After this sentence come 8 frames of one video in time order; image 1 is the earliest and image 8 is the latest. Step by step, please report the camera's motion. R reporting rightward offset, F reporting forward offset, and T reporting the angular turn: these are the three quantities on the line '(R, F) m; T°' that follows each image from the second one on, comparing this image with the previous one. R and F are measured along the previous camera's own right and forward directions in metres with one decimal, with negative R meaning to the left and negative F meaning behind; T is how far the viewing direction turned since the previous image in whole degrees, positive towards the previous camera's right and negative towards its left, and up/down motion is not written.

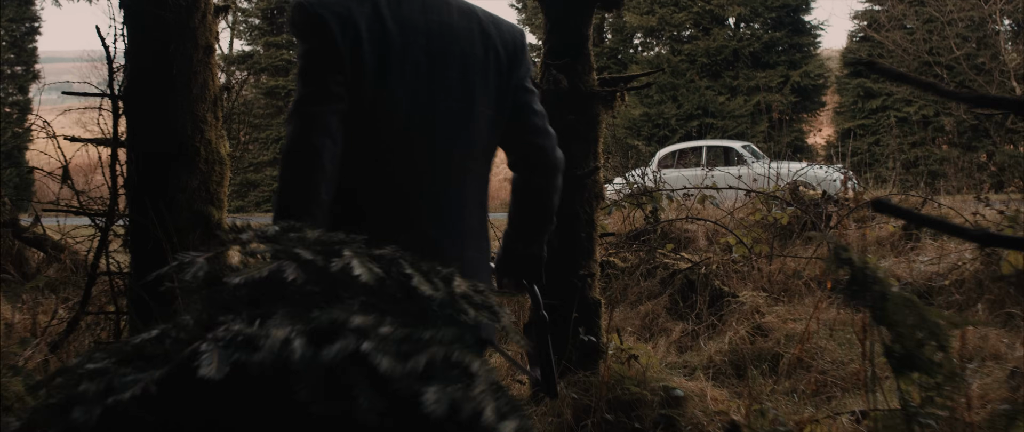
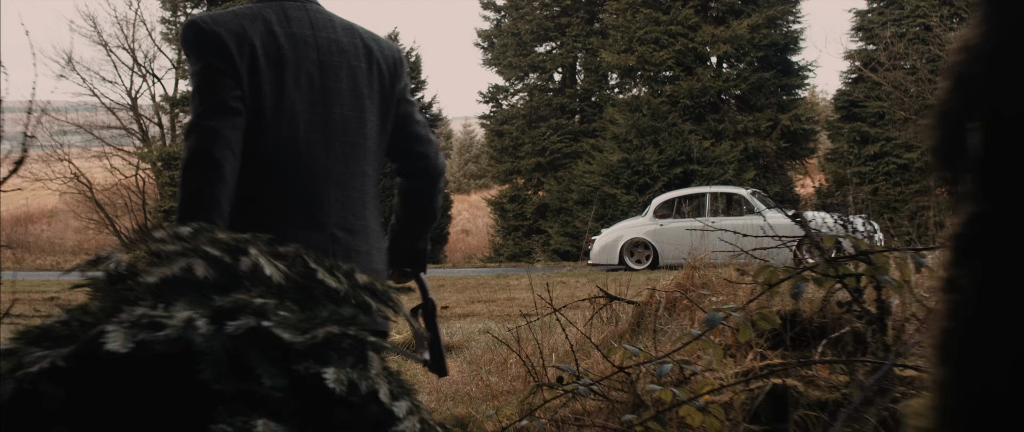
(-0.2, +1.9) m; +2°
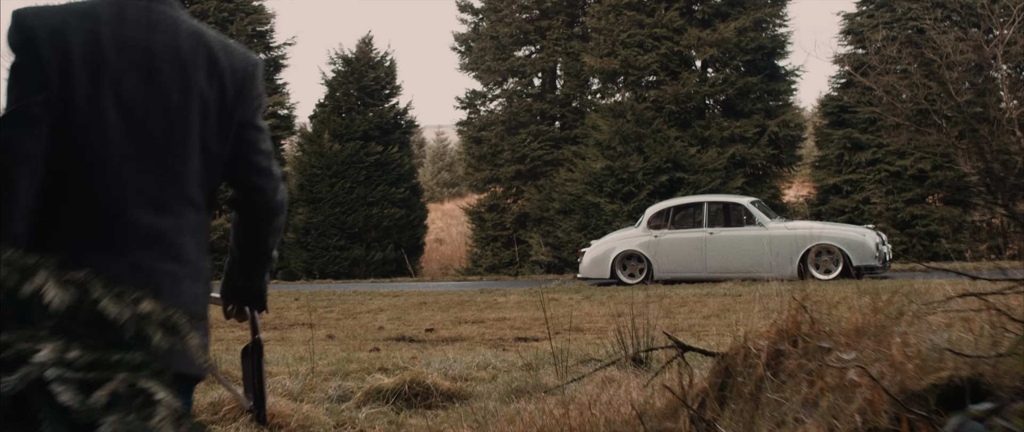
(-0.1, +0.8) m; +1°
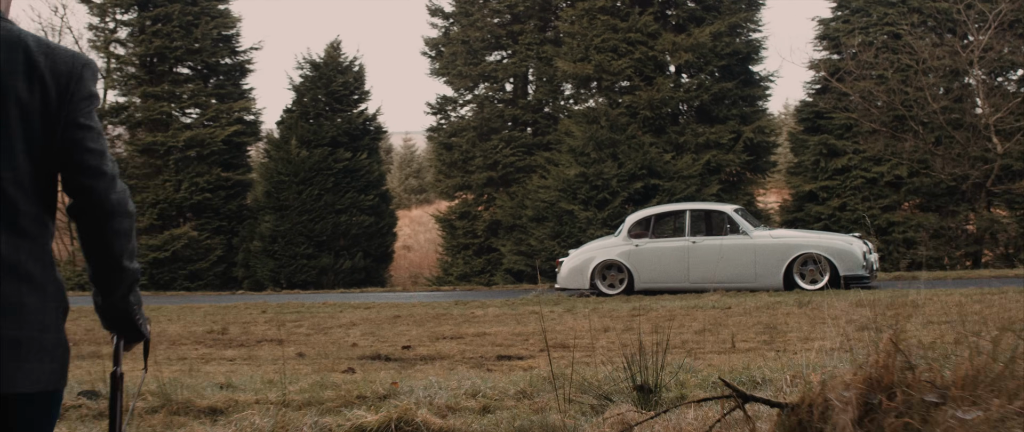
(-0.1, +0.4) m; +2°
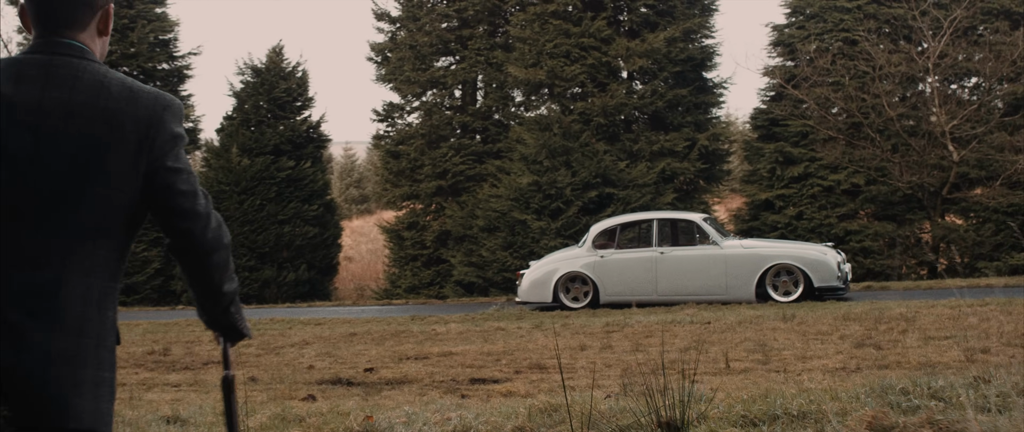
(-0.2, +0.6) m; +3°
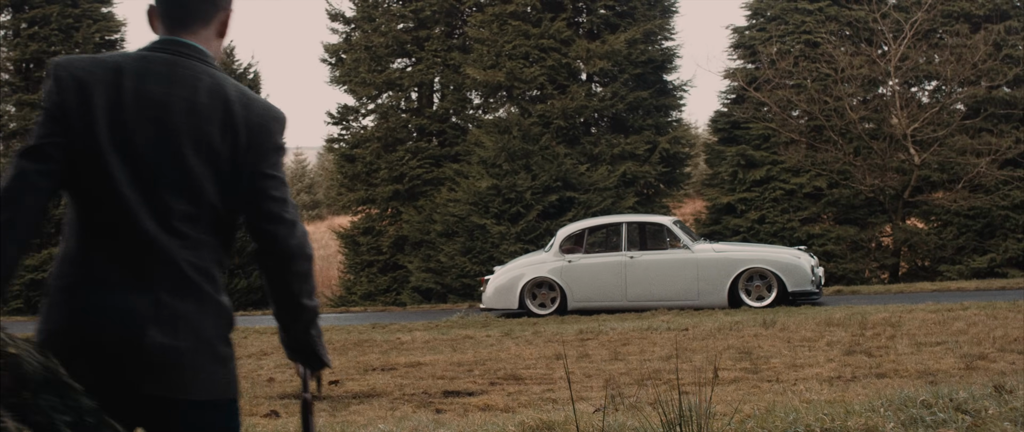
(-0.1, +0.4) m; +2°
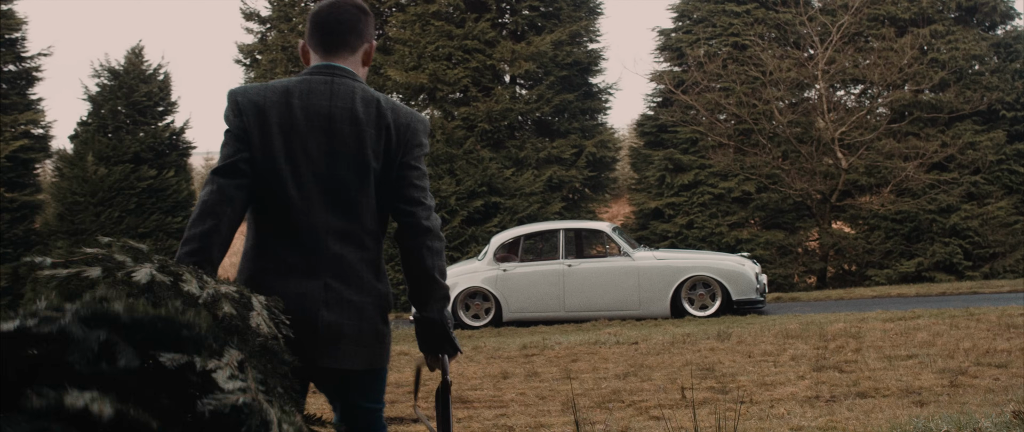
(-0.2, +0.6) m; +4°
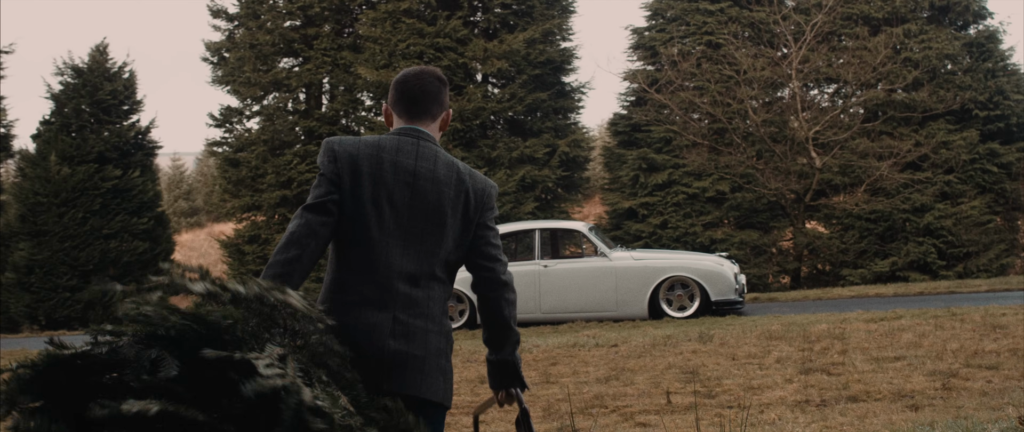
(0.0, +0.2) m; +1°
